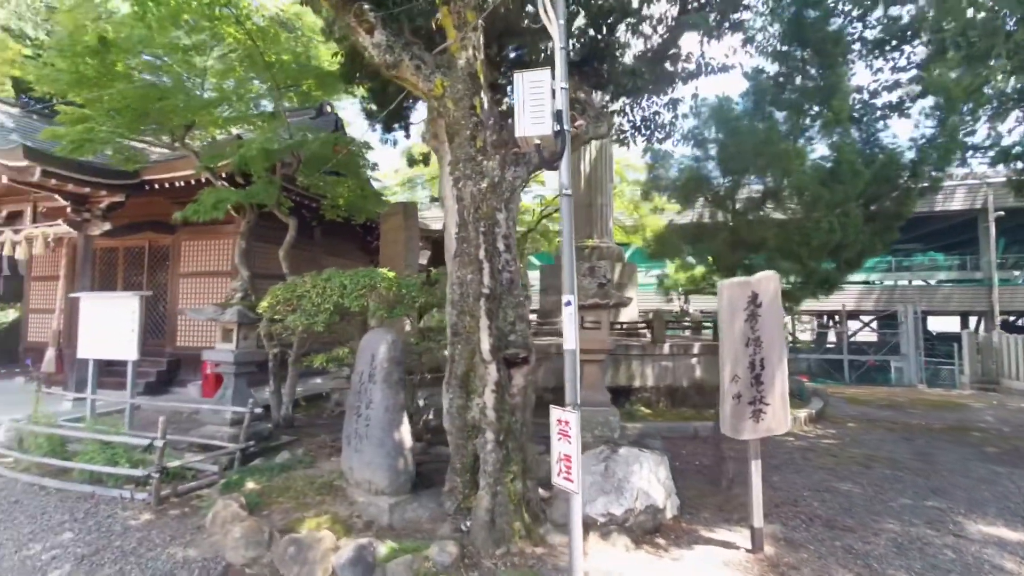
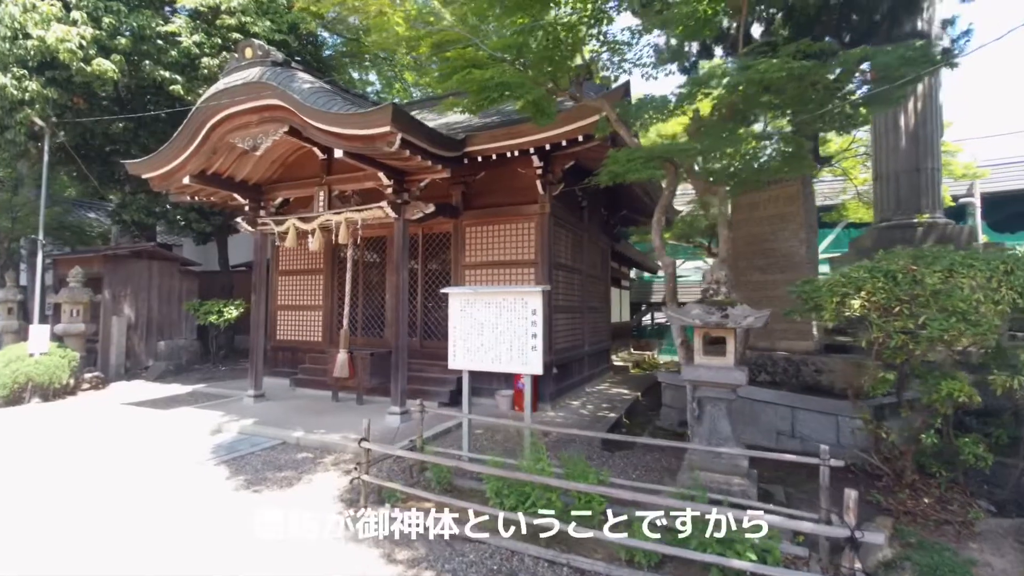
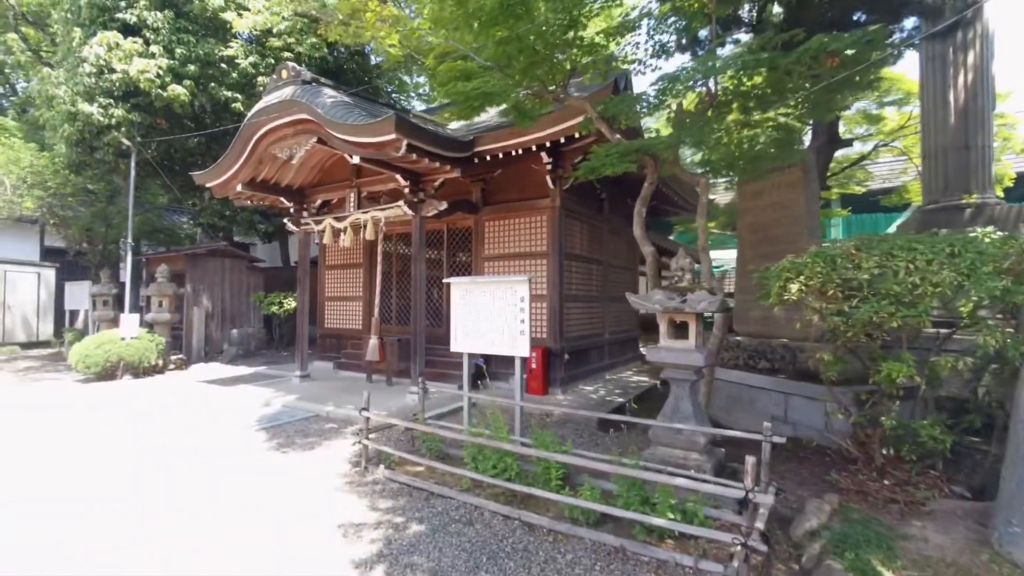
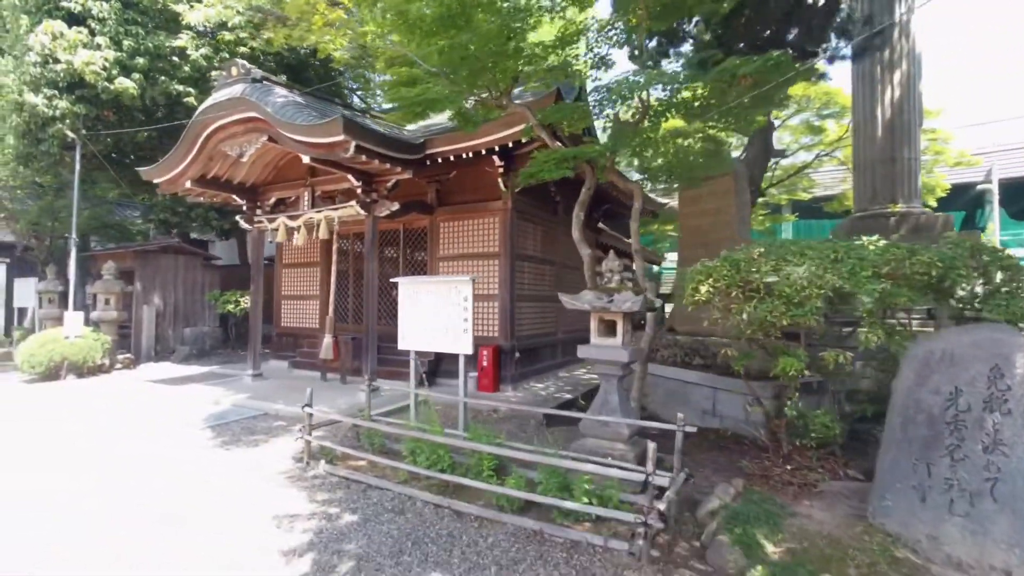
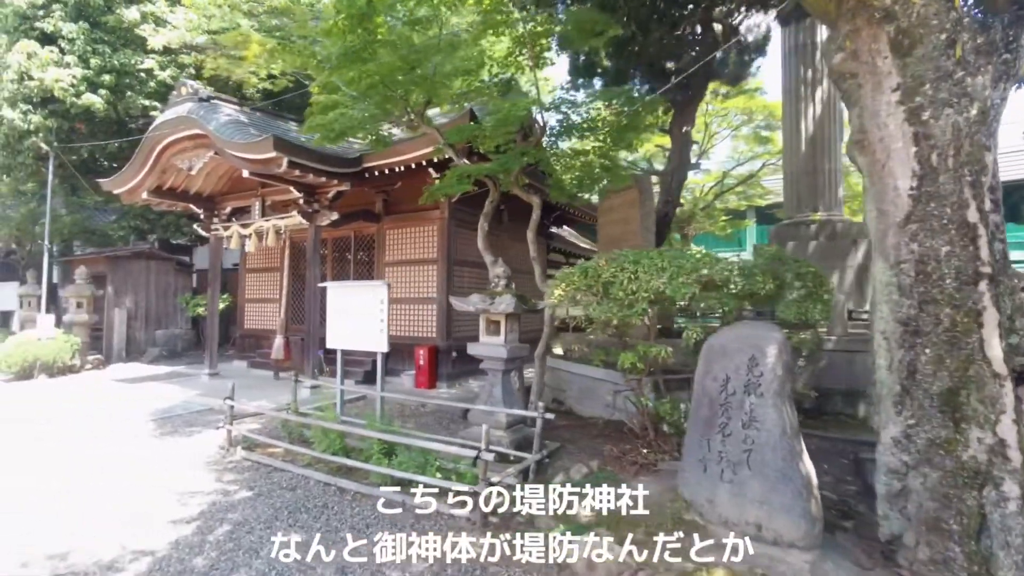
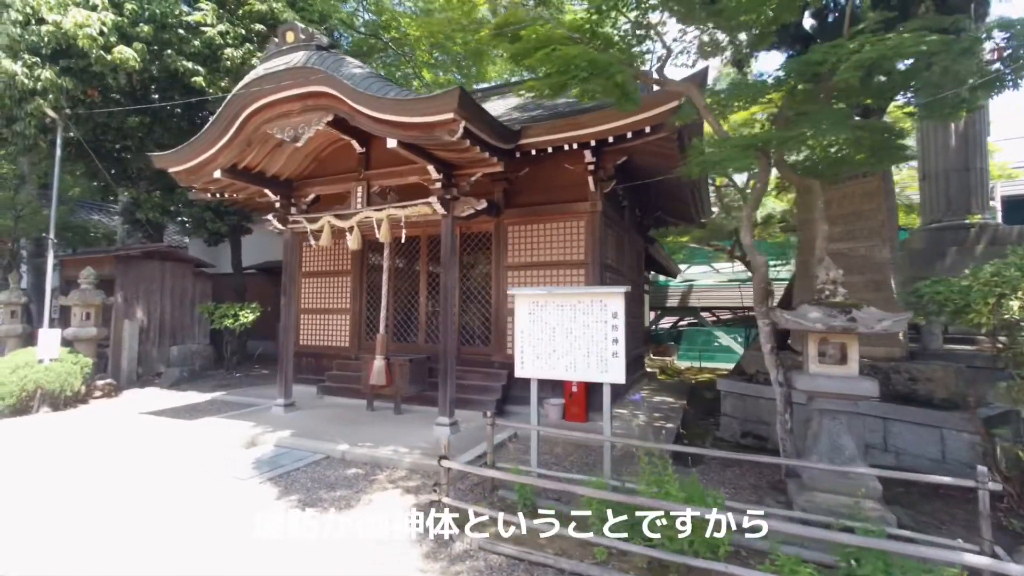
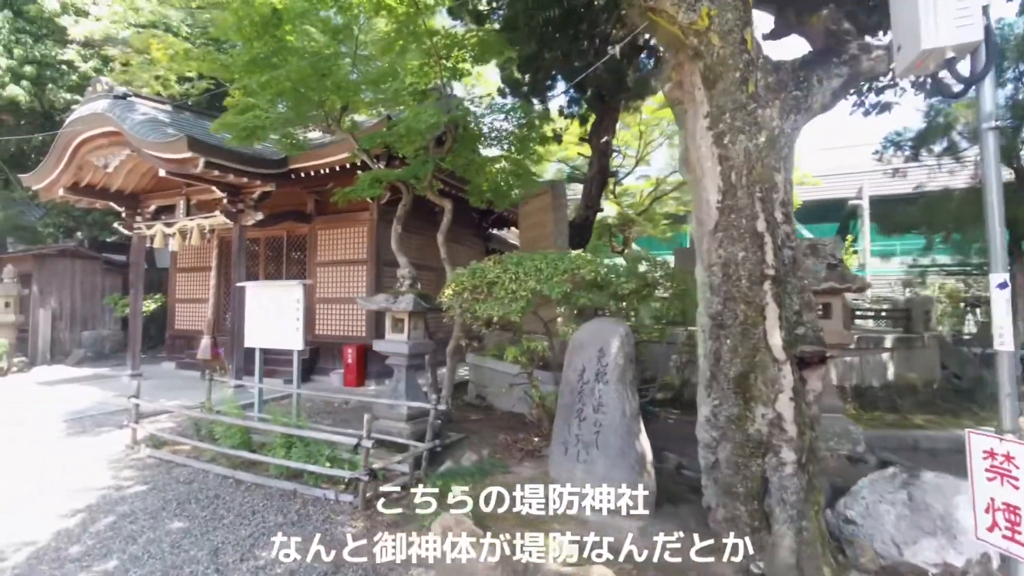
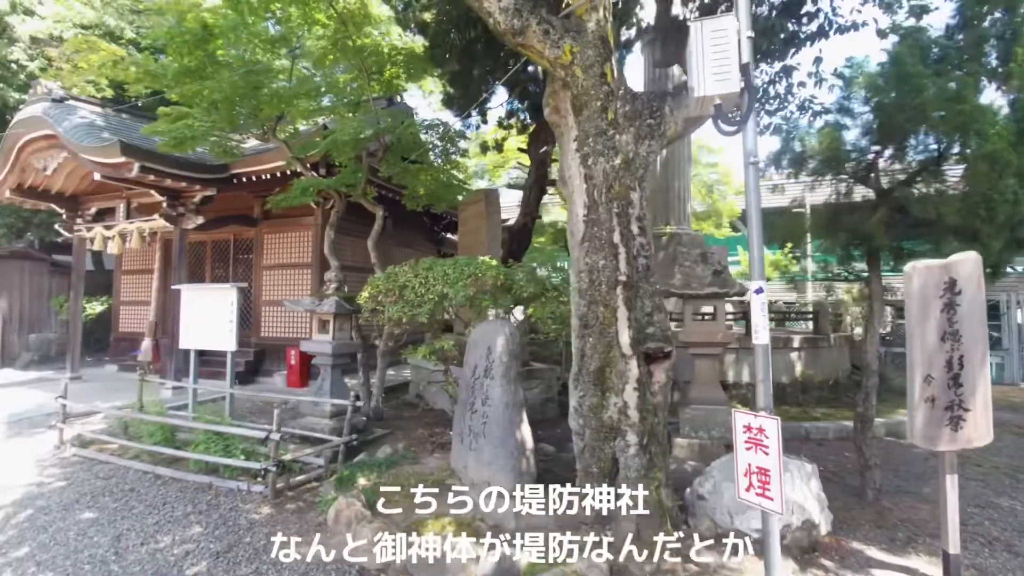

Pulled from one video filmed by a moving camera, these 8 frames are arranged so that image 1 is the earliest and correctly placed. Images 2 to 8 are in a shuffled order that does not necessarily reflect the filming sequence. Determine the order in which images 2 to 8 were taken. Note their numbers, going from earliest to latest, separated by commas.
8, 7, 5, 4, 3, 2, 6
